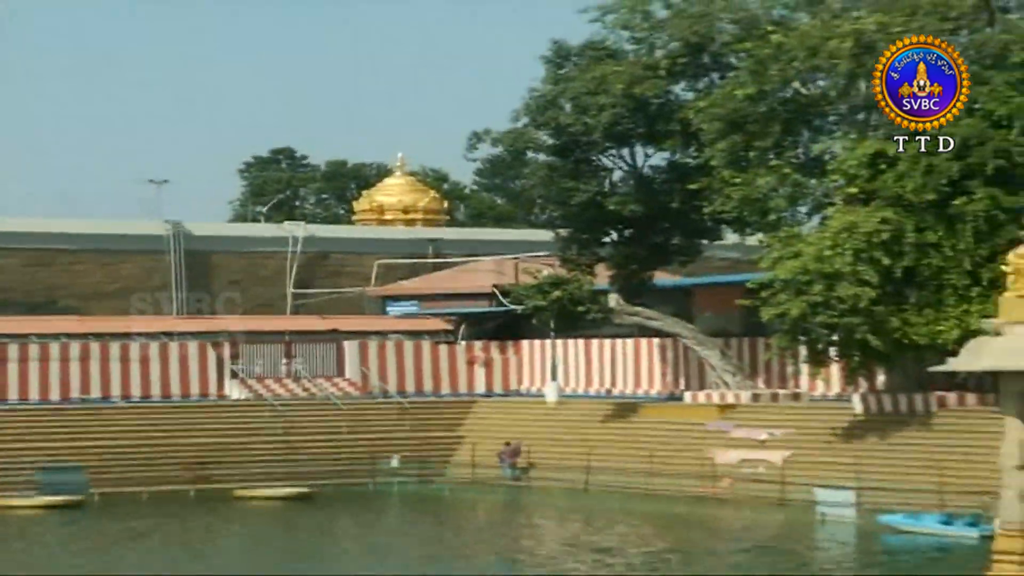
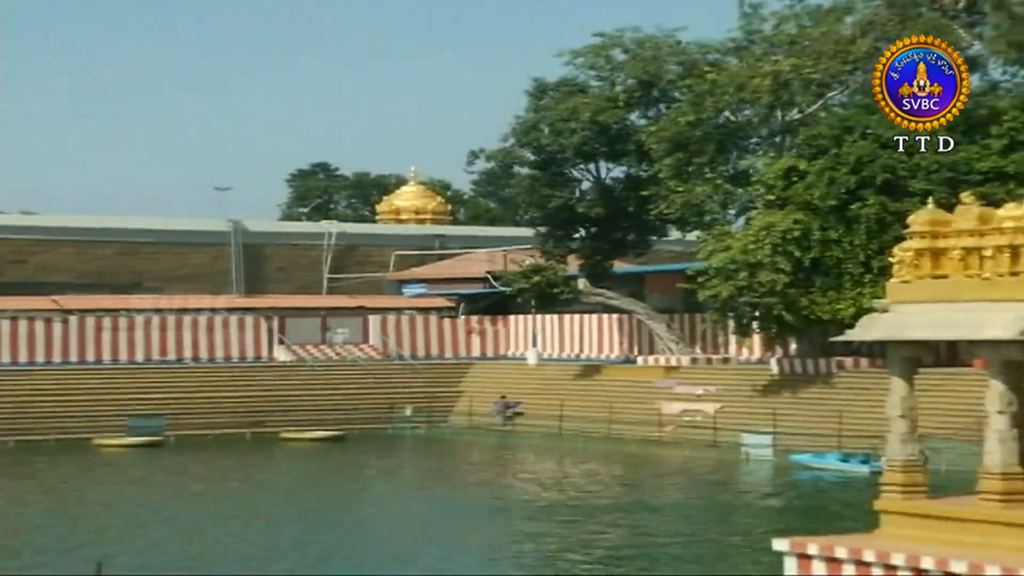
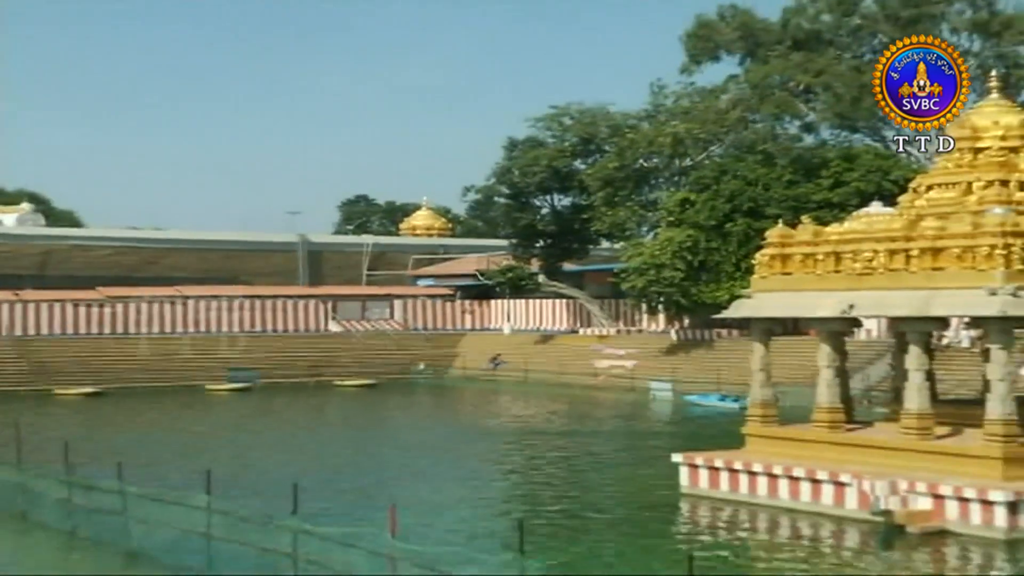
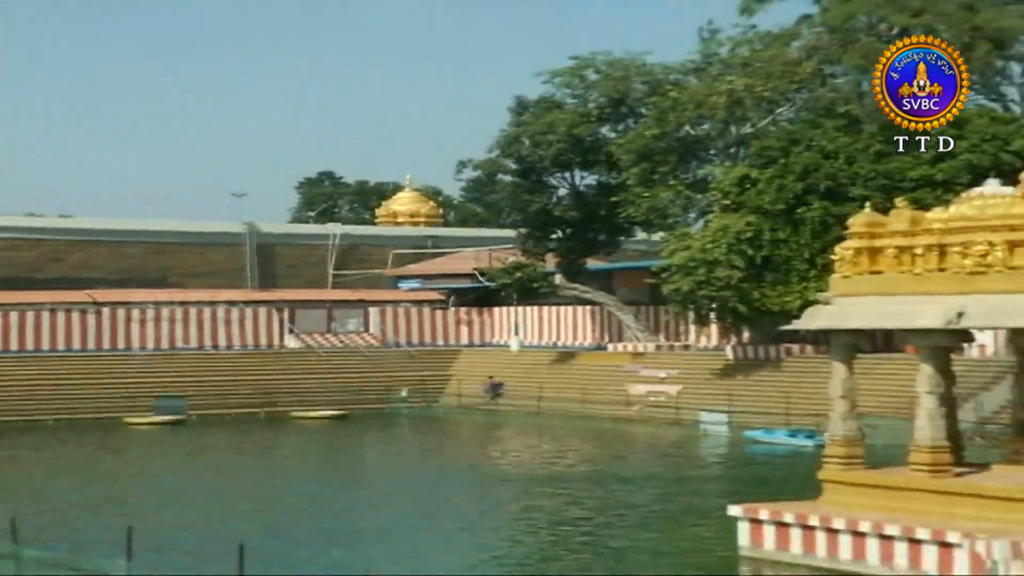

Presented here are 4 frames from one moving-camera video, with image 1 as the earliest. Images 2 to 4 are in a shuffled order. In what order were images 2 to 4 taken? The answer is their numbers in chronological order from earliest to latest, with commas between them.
2, 4, 3
